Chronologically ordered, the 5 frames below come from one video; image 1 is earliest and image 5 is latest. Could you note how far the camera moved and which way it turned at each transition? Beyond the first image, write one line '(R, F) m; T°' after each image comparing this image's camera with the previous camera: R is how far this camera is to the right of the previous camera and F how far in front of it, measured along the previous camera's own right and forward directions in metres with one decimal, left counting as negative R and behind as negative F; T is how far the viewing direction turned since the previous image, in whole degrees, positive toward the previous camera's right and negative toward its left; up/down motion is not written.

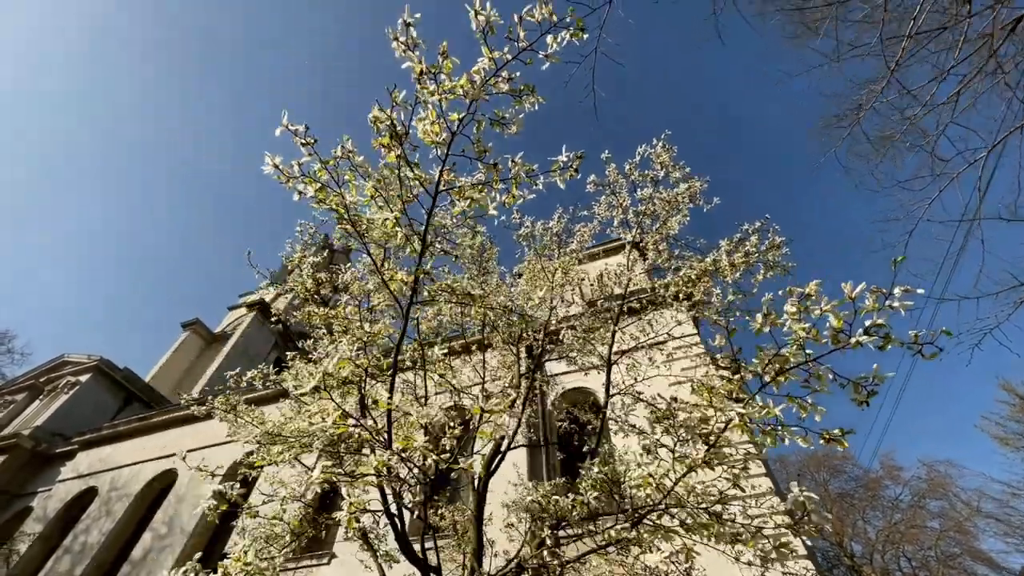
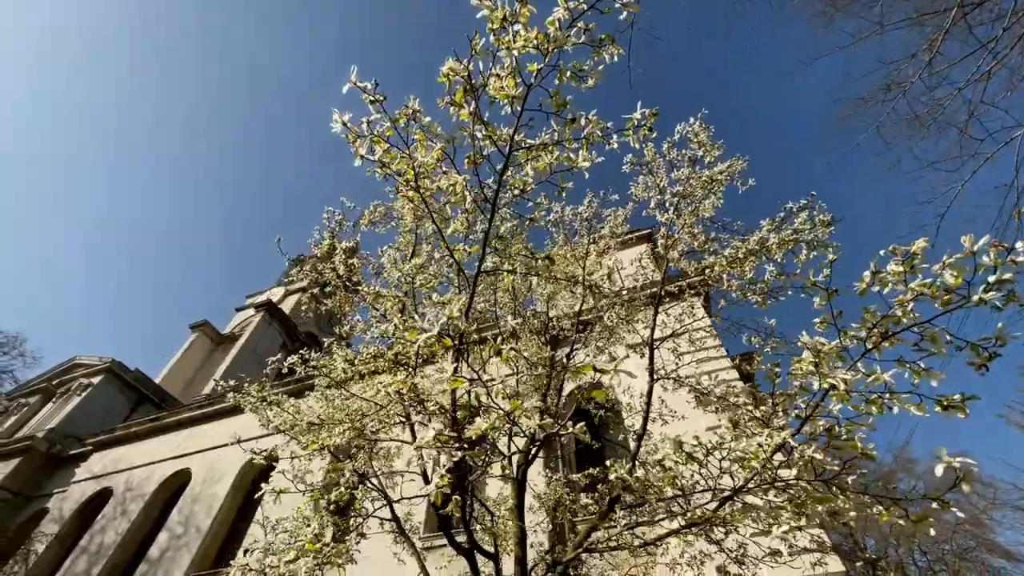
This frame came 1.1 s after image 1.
(-0.5, +0.2) m; -1°
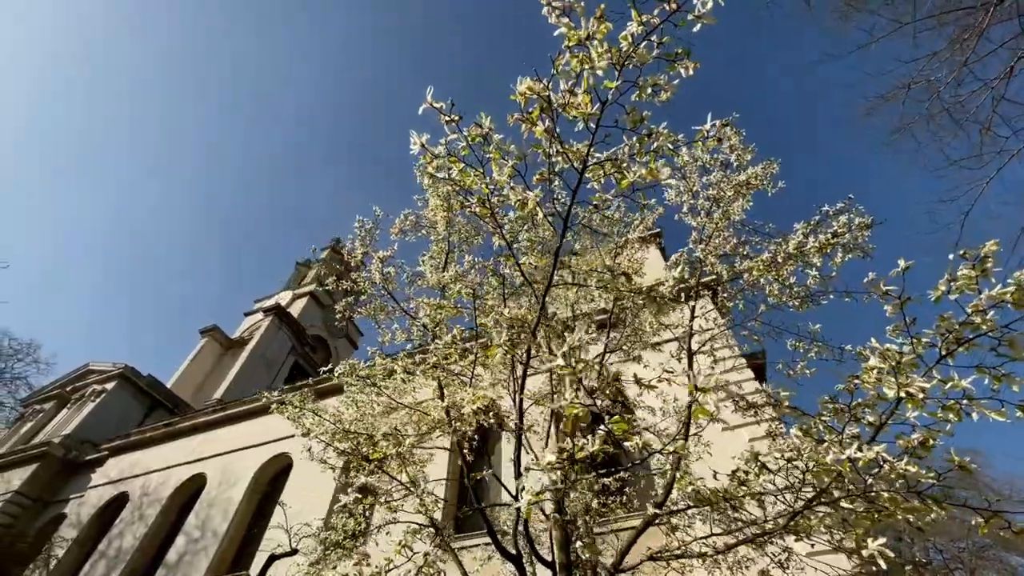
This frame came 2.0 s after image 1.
(-0.4, 0.0) m; -1°
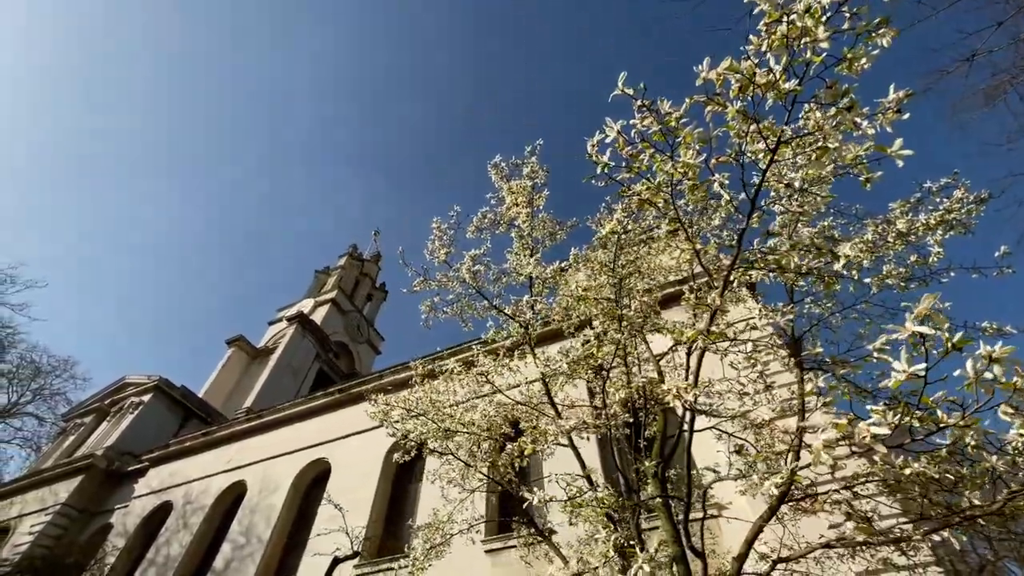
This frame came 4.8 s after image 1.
(-1.1, 0.0) m; -2°
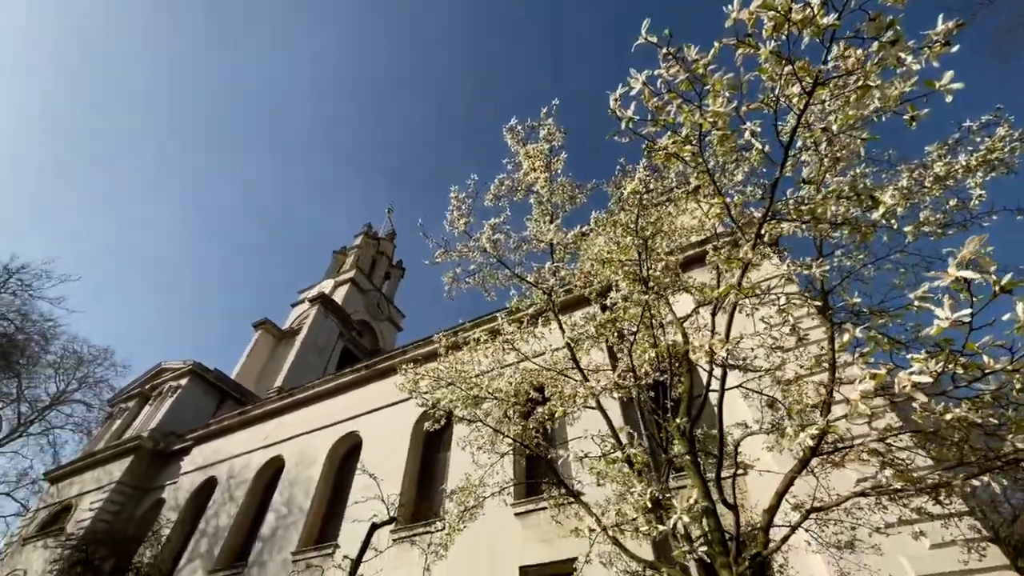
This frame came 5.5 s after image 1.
(-0.1, 0.0) m; -2°
